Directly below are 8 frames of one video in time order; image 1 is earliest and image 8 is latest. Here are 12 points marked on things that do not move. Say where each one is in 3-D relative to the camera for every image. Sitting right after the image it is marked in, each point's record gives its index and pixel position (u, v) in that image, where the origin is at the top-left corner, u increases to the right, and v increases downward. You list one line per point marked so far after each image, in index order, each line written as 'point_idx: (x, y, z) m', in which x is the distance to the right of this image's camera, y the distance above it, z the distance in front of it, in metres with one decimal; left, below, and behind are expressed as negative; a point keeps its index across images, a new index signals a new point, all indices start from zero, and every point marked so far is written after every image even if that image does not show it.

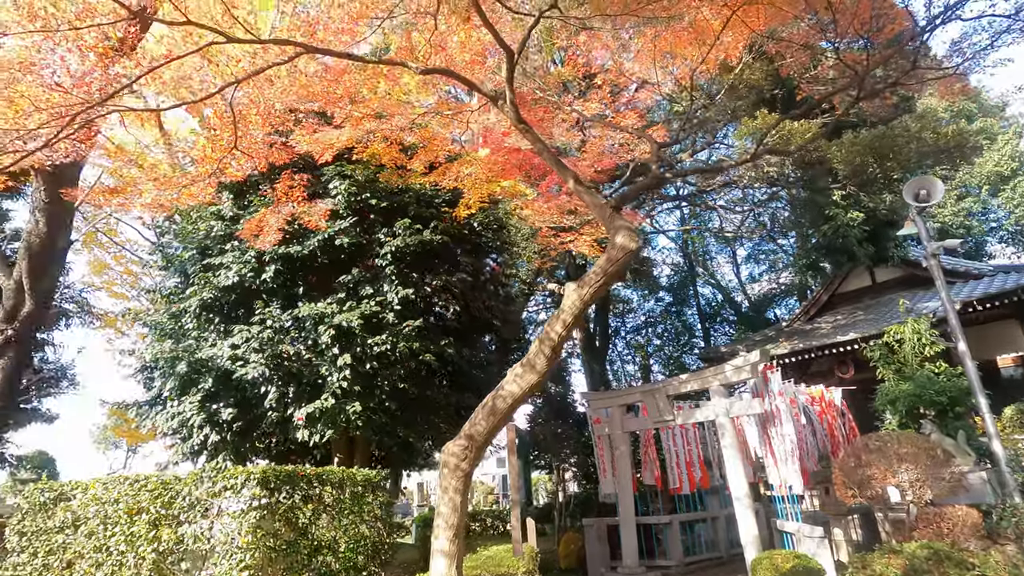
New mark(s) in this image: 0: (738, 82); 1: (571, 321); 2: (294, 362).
0: (+4.4, +4.0, +10.4) m
1: (+0.6, -0.3, +5.3) m
2: (-3.1, -1.1, +7.6) m
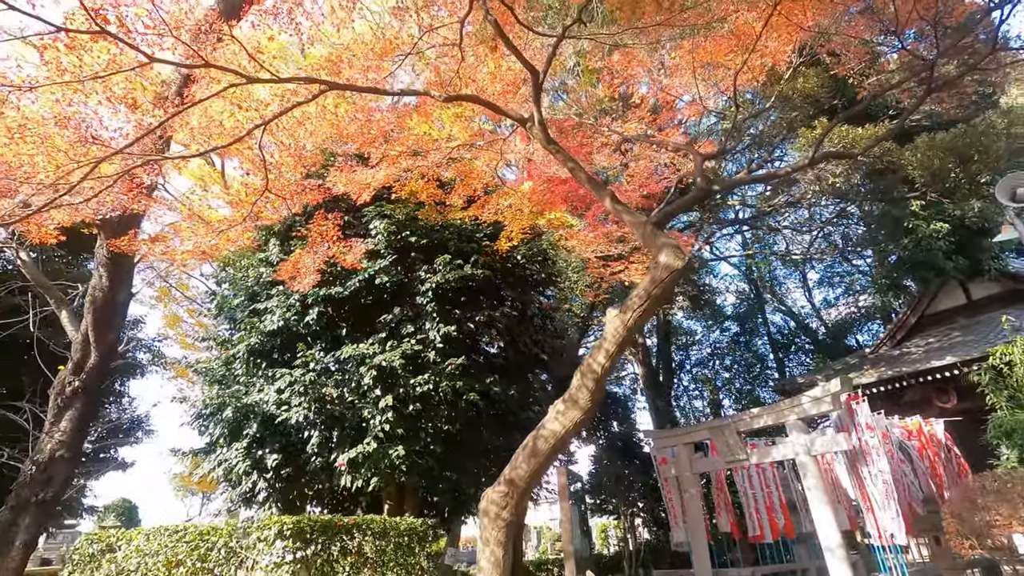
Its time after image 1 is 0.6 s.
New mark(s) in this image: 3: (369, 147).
0: (+5.1, +3.6, +9.7) m
1: (+0.9, -0.6, +4.8) m
2: (-2.4, -1.6, +7.4) m
3: (-2.0, +2.0, +7.6) m
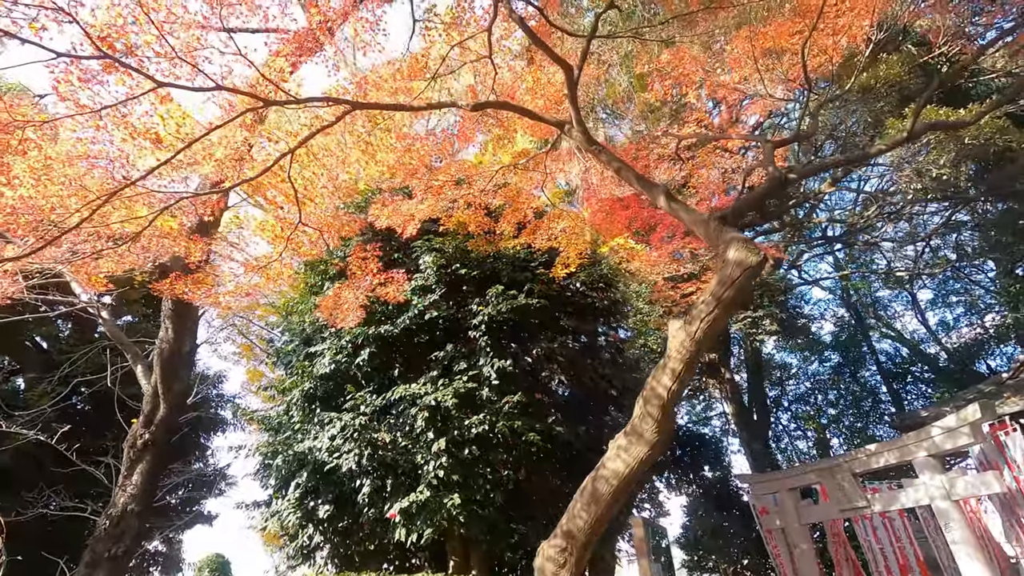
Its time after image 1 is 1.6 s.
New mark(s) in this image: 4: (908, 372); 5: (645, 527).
0: (+5.9, +3.4, +8.7) m
1: (+1.3, -0.6, +4.0) m
2: (-1.6, -2.1, +7.0) m
3: (-1.4, +1.5, +7.4) m
4: (+13.4, -2.9, +18.0) m
5: (+1.6, -2.9, +6.4) m
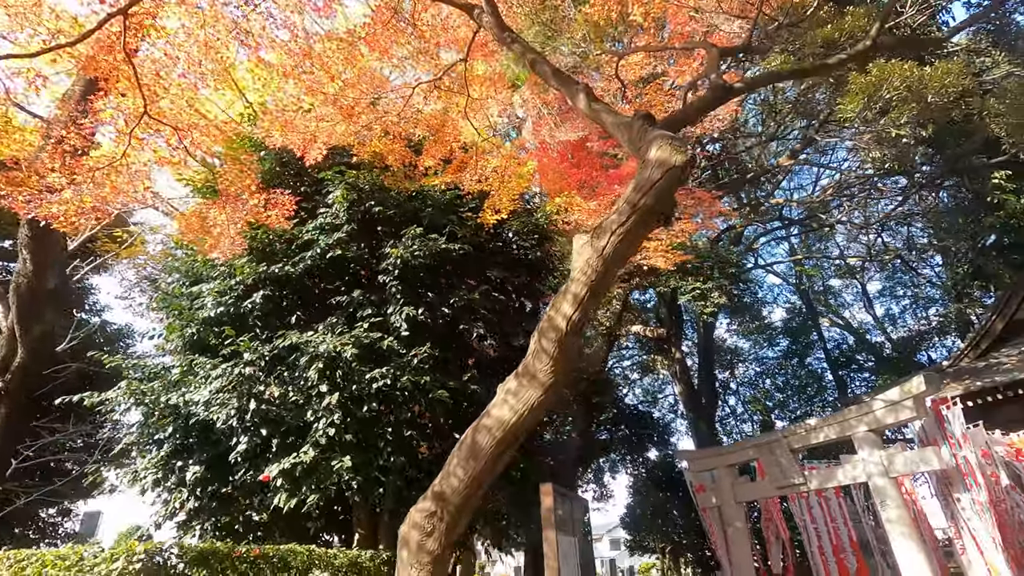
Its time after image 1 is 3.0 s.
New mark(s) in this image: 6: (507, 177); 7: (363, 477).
0: (+4.9, +3.9, +8.1) m
1: (+0.5, 0.0, +3.2) m
2: (-2.7, -1.3, +6.0) m
3: (-2.3, +2.3, +6.4) m
4: (+11.5, -2.4, +18.0) m
5: (+0.5, -2.2, +5.6) m
6: (-0.1, +1.5, +7.4) m
7: (-1.6, -2.1, +5.9) m
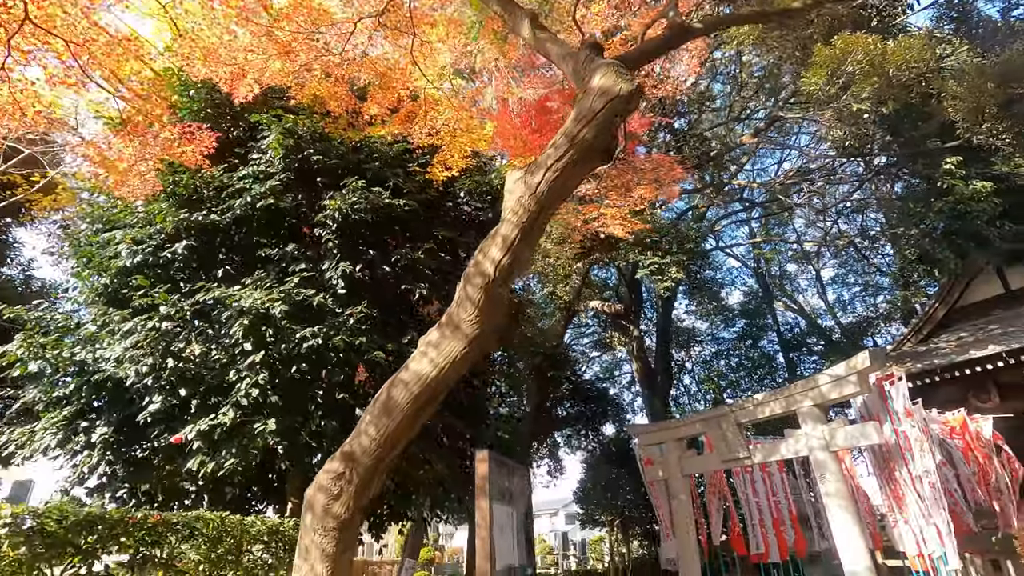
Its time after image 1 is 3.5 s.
0: (+4.3, +4.2, +7.9) m
1: (0.0, +0.3, +2.9) m
2: (-3.3, -0.8, +5.6) m
3: (-2.8, +2.9, +5.8) m
4: (+10.1, -1.9, +18.5) m
5: (-0.1, -1.8, +5.4) m
6: (-0.7, +2.0, +7.0) m
7: (-2.3, -1.6, +5.5) m
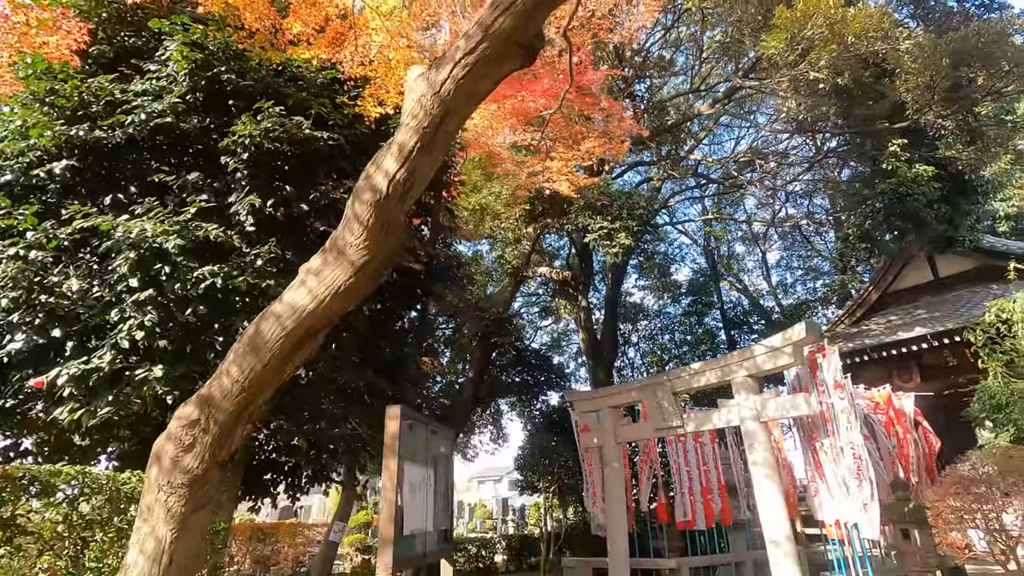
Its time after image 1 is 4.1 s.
0: (+3.7, +4.7, +7.5) m
1: (-0.4, +0.6, +2.4) m
2: (-4.0, -0.1, +4.8) m
3: (-3.4, +3.5, +5.0) m
4: (+8.2, -1.1, +18.8) m
5: (-0.9, -1.3, +5.0) m
6: (-1.4, +2.6, +6.3) m
7: (-3.0, -0.9, +4.9) m
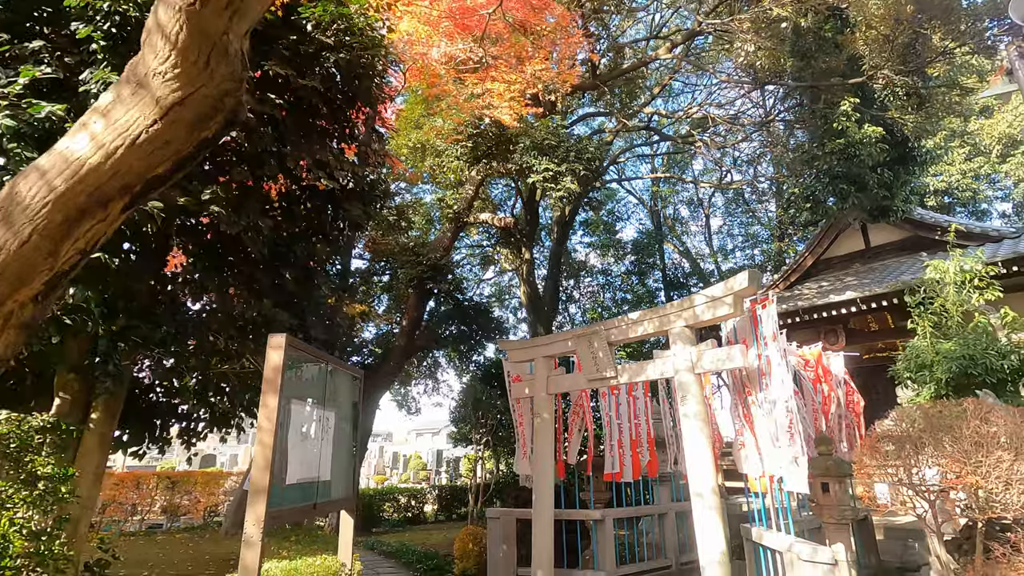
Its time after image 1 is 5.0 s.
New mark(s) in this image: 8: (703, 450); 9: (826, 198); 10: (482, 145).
0: (+3.0, +5.3, +6.8) m
1: (-0.8, +1.1, +1.7) m
2: (-4.6, +0.7, +3.7) m
3: (-3.8, +4.3, +3.6) m
4: (+6.2, +0.3, +18.9) m
5: (-1.6, -0.6, +4.3) m
6: (-2.0, +3.5, +5.3) m
7: (-3.7, -0.2, +4.0) m
8: (+2.3, -2.0, +6.5) m
9: (+7.1, +2.0, +12.1) m
10: (-0.7, +3.2, +11.9) m
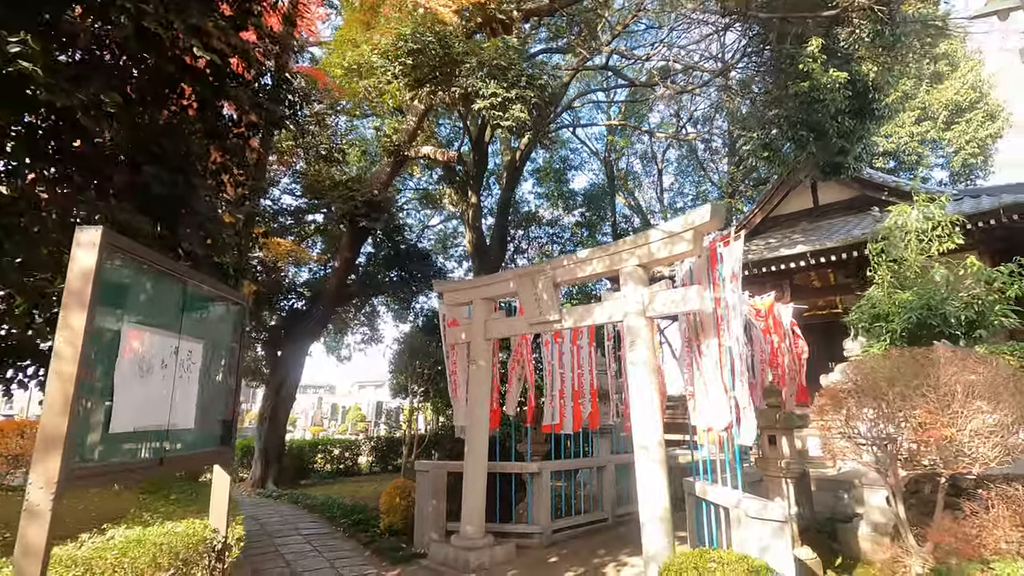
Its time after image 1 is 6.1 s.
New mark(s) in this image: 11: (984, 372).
0: (+2.5, +6.0, +5.7) m
1: (-1.0, +1.5, +0.6) m
2: (-5.0, +1.4, +2.3) m
3: (-4.1, +5.0, +2.0) m
4: (+4.3, +1.9, +18.4) m
5: (-2.1, +0.1, +3.3) m
6: (-2.4, +4.2, +3.8) m
7: (-4.1, +0.6, +2.7) m
8: (+1.5, -1.3, +5.9) m
9: (+5.9, +3.1, +11.6) m
10: (-1.7, +4.4, +10.5) m
11: (+4.0, -0.7, +4.6) m
